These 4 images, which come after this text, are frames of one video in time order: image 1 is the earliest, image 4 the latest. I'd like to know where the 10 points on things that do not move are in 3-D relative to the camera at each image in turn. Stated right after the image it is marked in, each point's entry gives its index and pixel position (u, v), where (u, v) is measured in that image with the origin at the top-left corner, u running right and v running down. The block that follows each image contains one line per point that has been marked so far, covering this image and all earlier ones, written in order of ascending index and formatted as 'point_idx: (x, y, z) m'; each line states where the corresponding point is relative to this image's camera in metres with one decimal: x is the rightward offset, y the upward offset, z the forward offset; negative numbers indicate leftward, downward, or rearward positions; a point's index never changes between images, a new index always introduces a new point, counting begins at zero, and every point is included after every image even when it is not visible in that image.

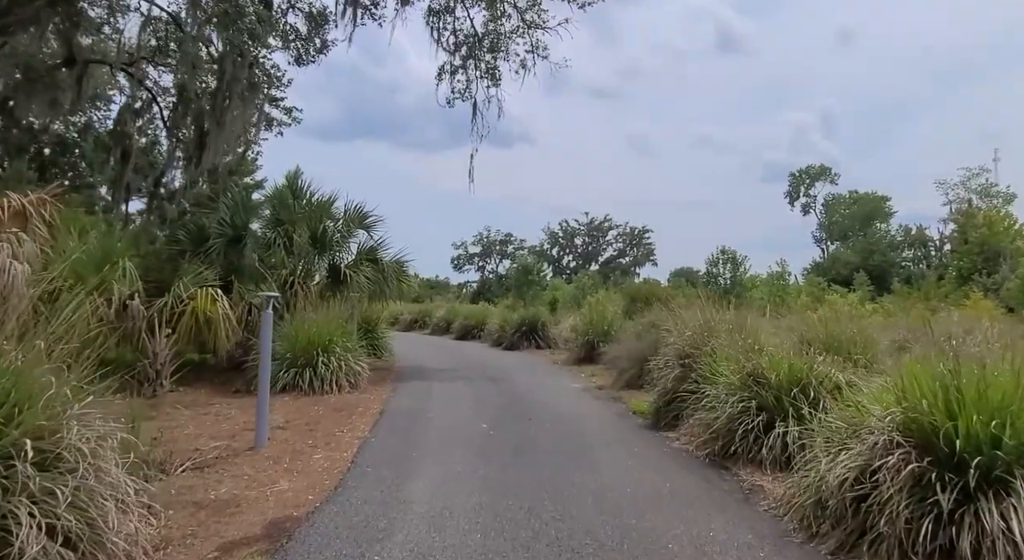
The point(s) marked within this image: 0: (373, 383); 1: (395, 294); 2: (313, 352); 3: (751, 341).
0: (-2.3, -1.7, +11.7) m
1: (-2.4, -0.3, +14.5) m
2: (-2.9, -1.0, +10.5) m
3: (+2.7, -0.7, +8.0) m
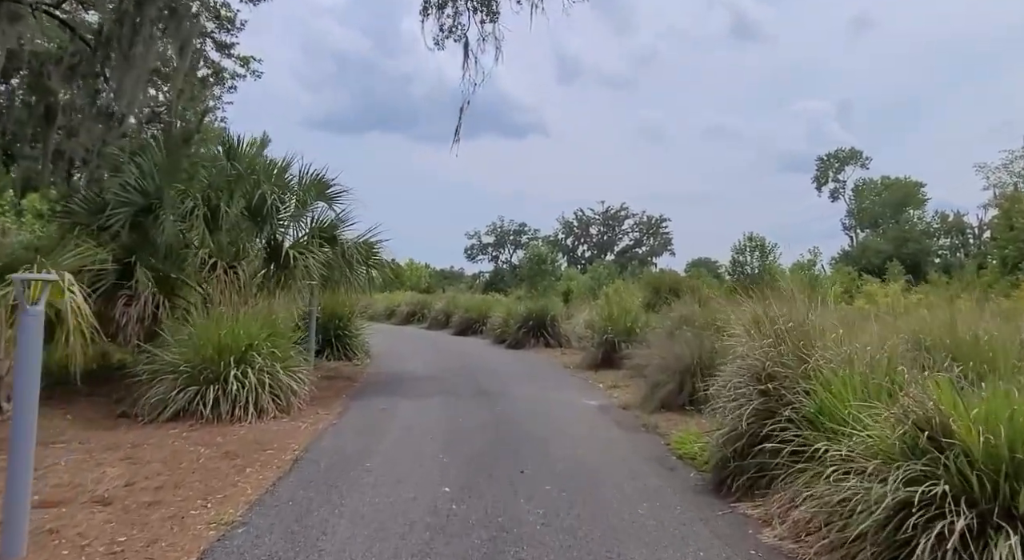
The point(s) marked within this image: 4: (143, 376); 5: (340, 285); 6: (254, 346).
0: (-2.3, -1.5, +8.7) m
1: (-2.4, 0.0, +11.5) m
2: (-3.0, -0.9, +7.5) m
3: (+2.5, -0.5, +4.9) m
4: (-4.0, -1.0, +7.7) m
5: (-2.7, -0.1, +11.3) m
6: (-2.8, -0.7, +7.8) m
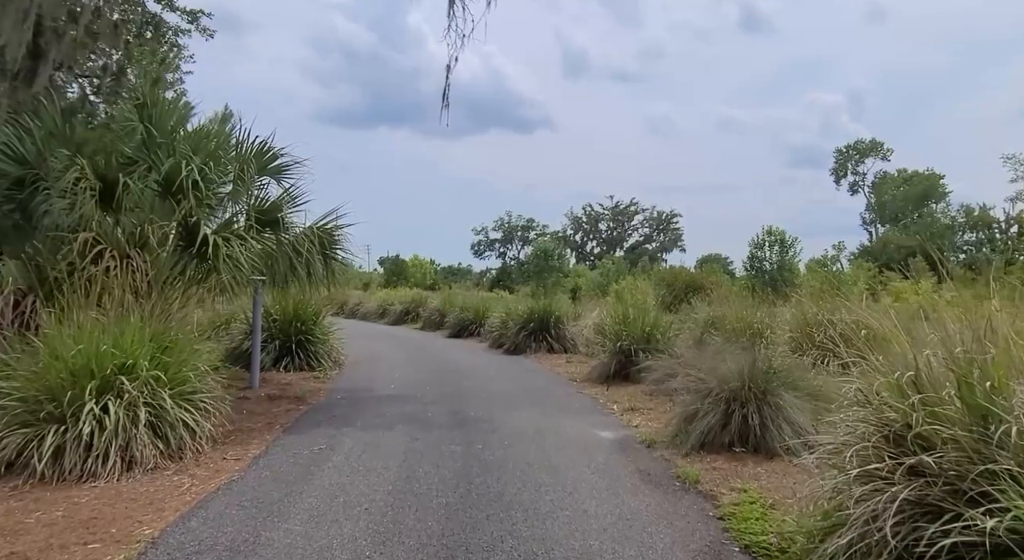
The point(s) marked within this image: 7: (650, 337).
0: (-2.5, -1.4, +6.4) m
1: (-2.5, 0.0, +9.2) m
2: (-3.1, -0.8, +5.2) m
3: (+2.3, -0.5, +2.6) m
4: (-4.1, -1.0, +5.5) m
5: (-2.8, 0.0, +9.1) m
6: (-2.9, -0.7, +5.5) m
7: (+2.1, -0.9, +11.0) m
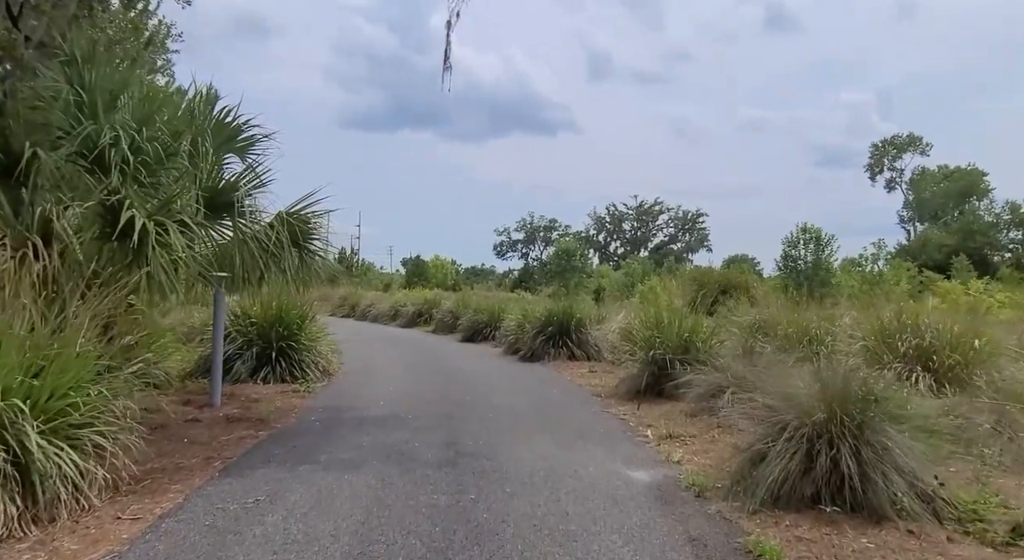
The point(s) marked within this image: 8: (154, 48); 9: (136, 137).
0: (-2.4, -1.4, +4.8) m
1: (-2.4, +0.1, +7.6) m
2: (-3.2, -0.8, +3.7) m
3: (+2.2, -0.4, +0.9) m
4: (-4.1, -0.9, +4.0) m
5: (-2.7, 0.0, +7.5) m
6: (-2.9, -0.6, +4.0) m
7: (+2.3, -0.8, +9.3) m
8: (-7.7, +4.9, +15.4) m
9: (-3.5, +1.3, +6.4) m
